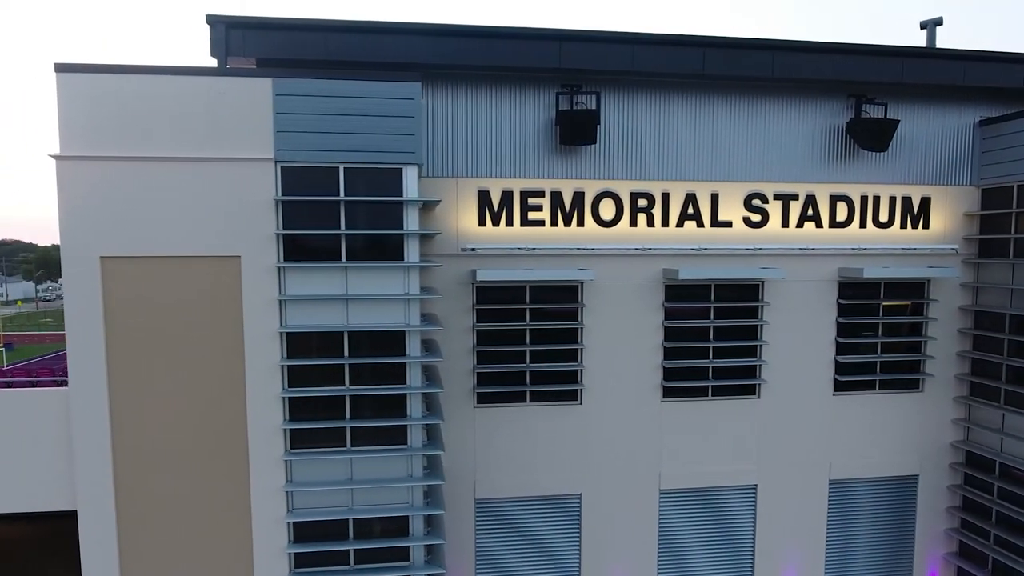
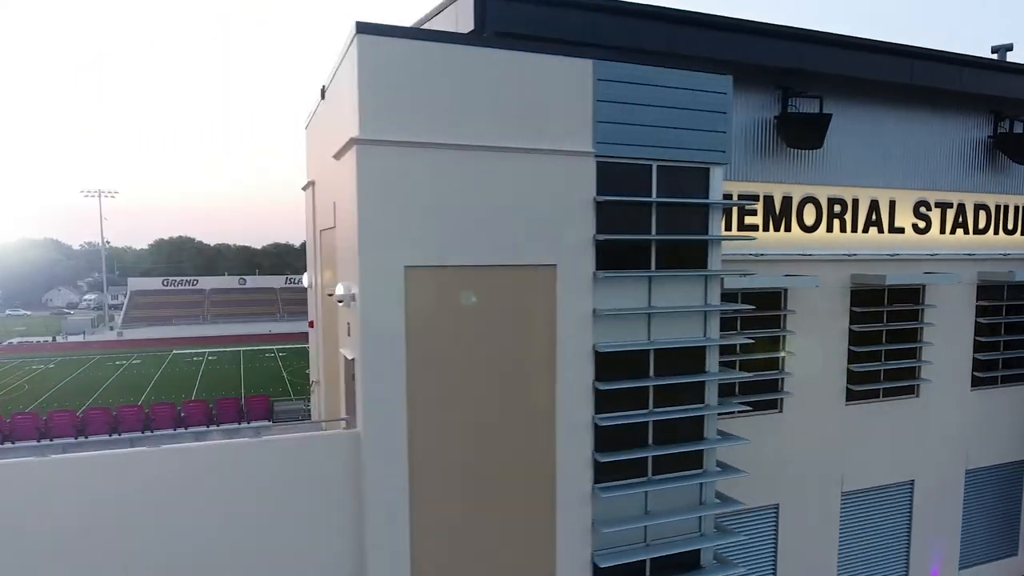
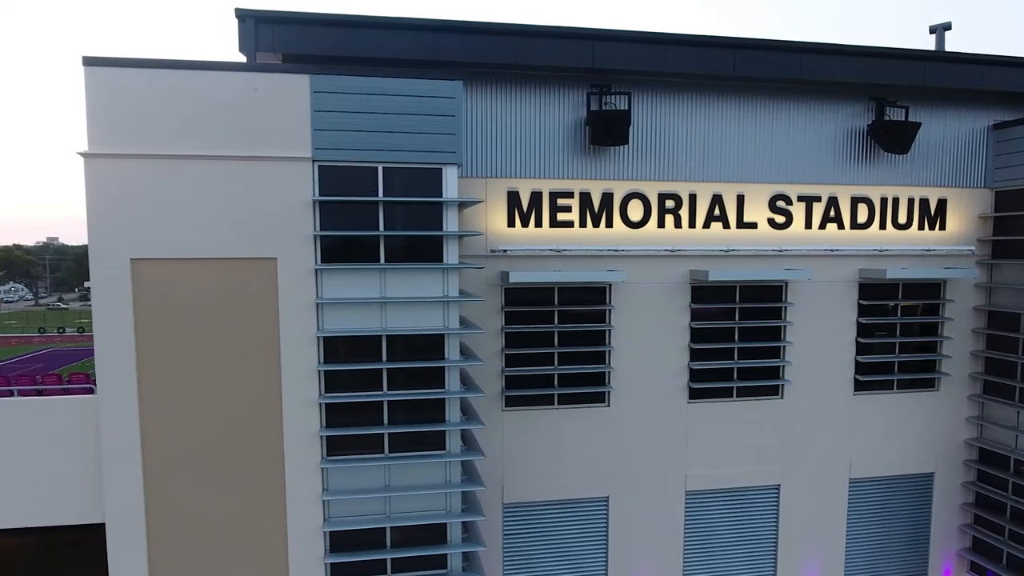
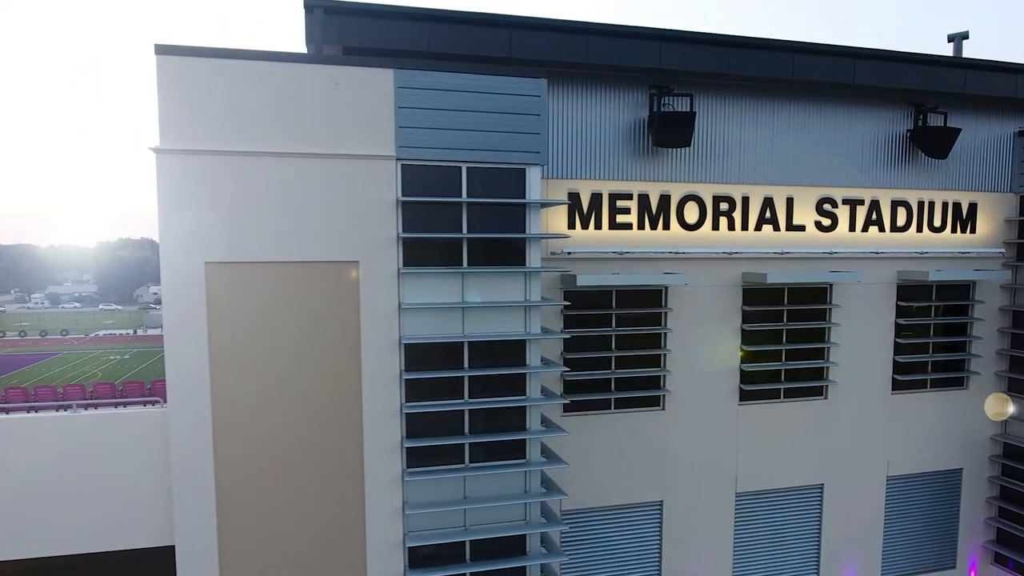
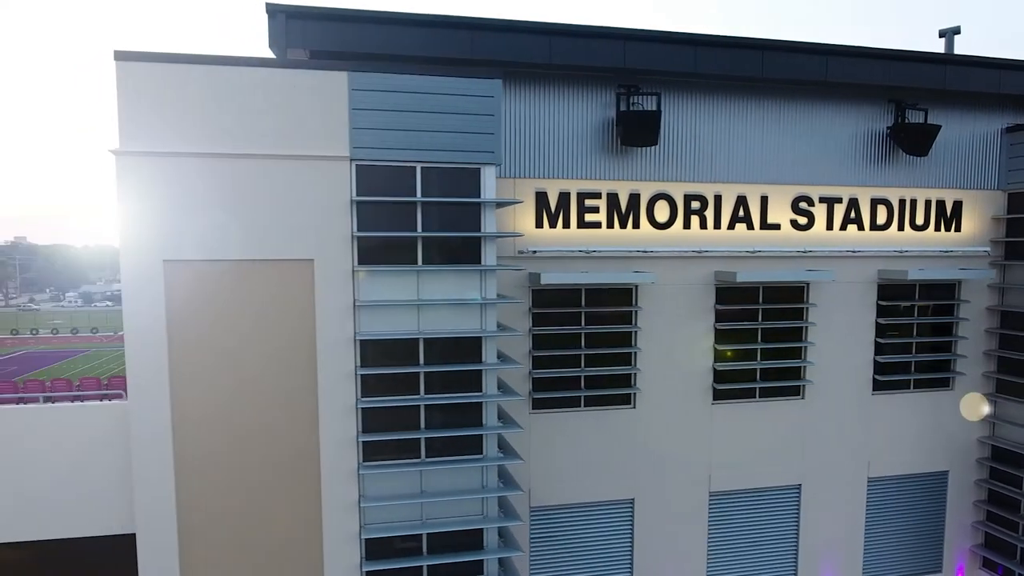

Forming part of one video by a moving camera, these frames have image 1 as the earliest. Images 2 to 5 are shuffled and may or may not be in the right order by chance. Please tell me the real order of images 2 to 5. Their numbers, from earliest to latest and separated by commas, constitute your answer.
3, 5, 4, 2
